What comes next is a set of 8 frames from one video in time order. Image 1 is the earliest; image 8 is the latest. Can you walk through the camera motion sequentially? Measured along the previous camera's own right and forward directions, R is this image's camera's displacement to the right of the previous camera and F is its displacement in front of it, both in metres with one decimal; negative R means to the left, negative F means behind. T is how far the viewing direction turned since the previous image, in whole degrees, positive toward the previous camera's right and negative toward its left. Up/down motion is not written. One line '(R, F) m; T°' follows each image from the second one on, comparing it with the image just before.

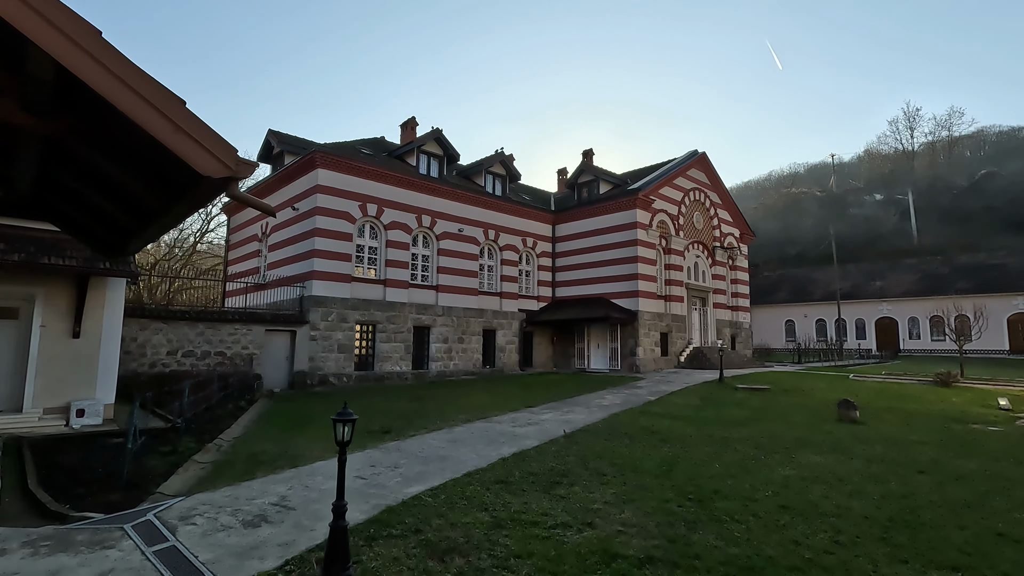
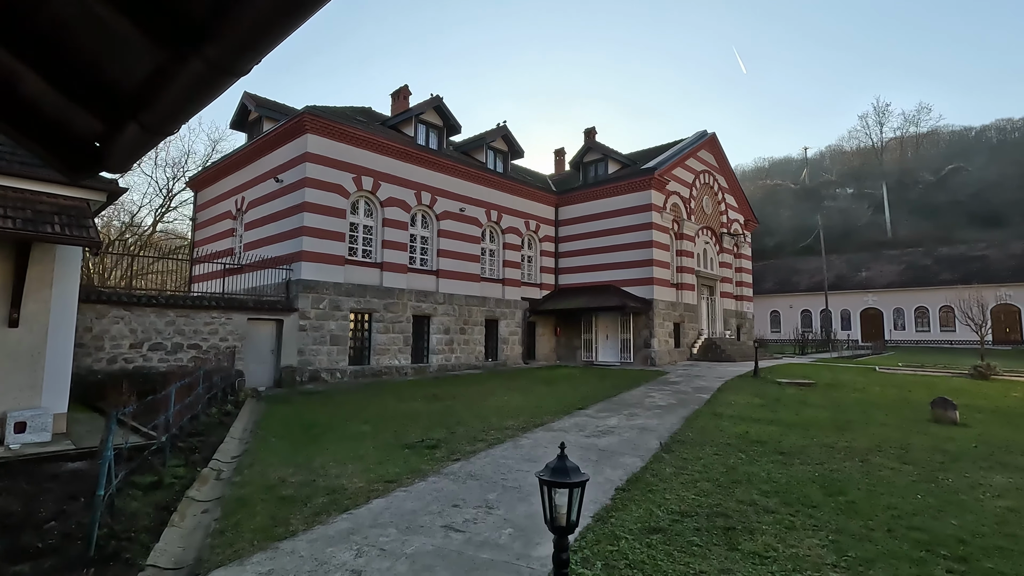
(-1.5, +1.9) m; +4°
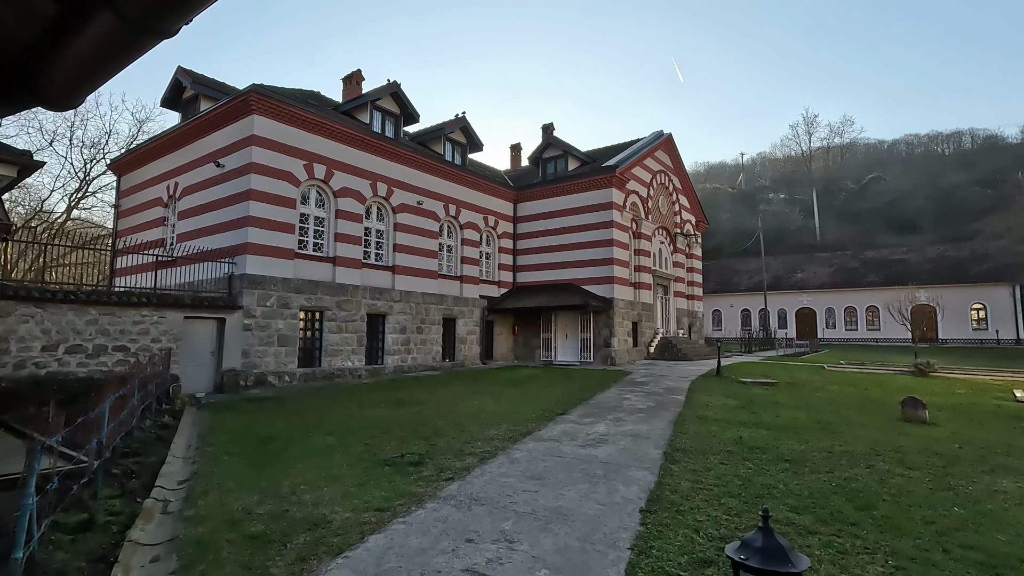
(-0.6, +0.7) m; +6°
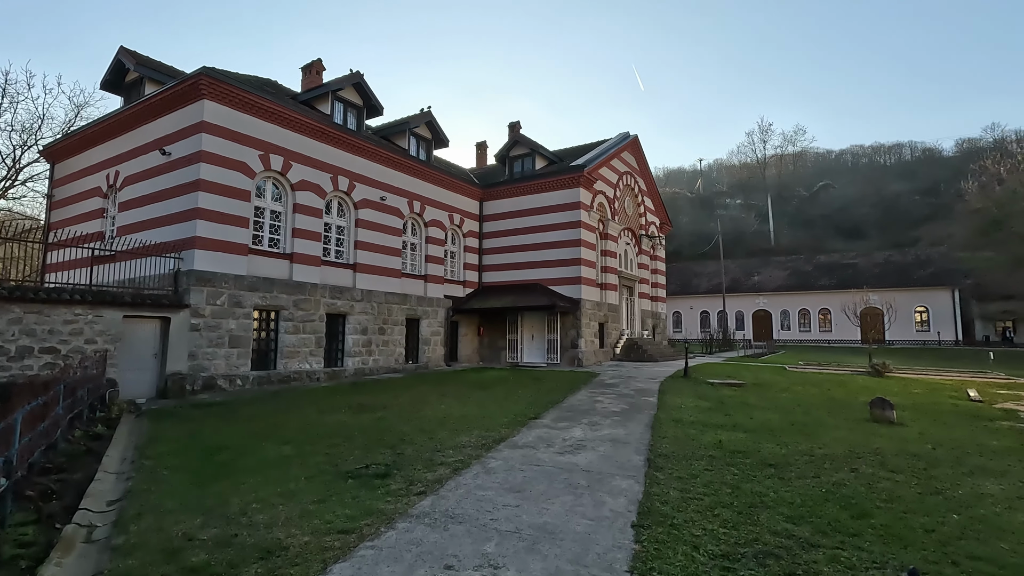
(-0.2, +0.4) m; +4°
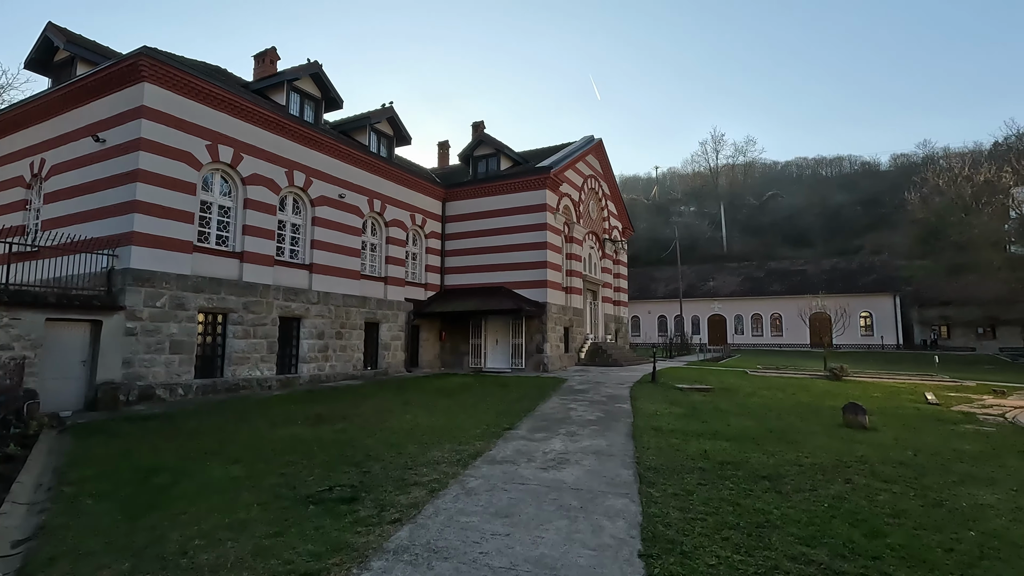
(-0.3, +0.5) m; +5°
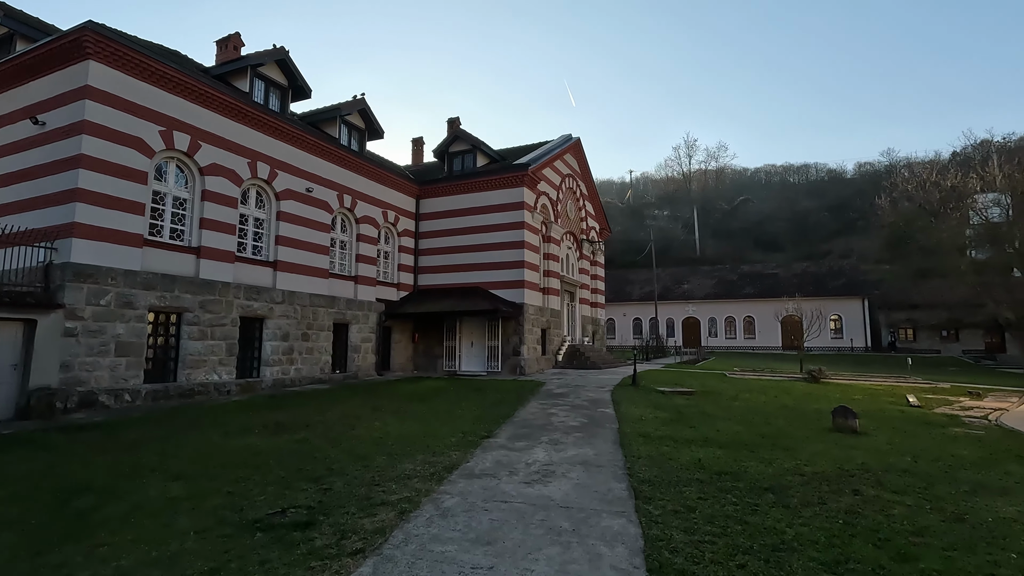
(-0.1, +0.6) m; +3°
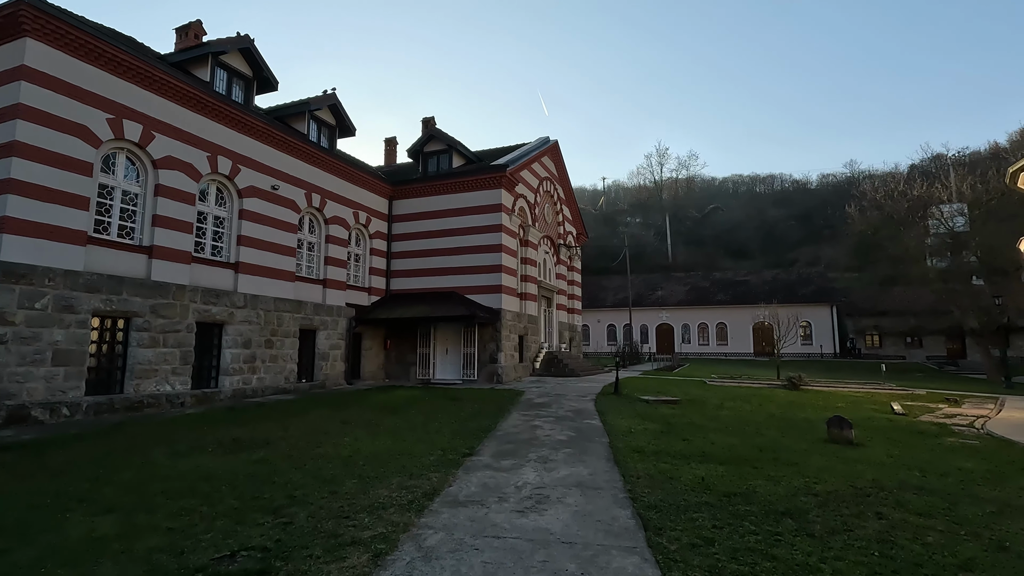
(-0.2, +0.7) m; +3°
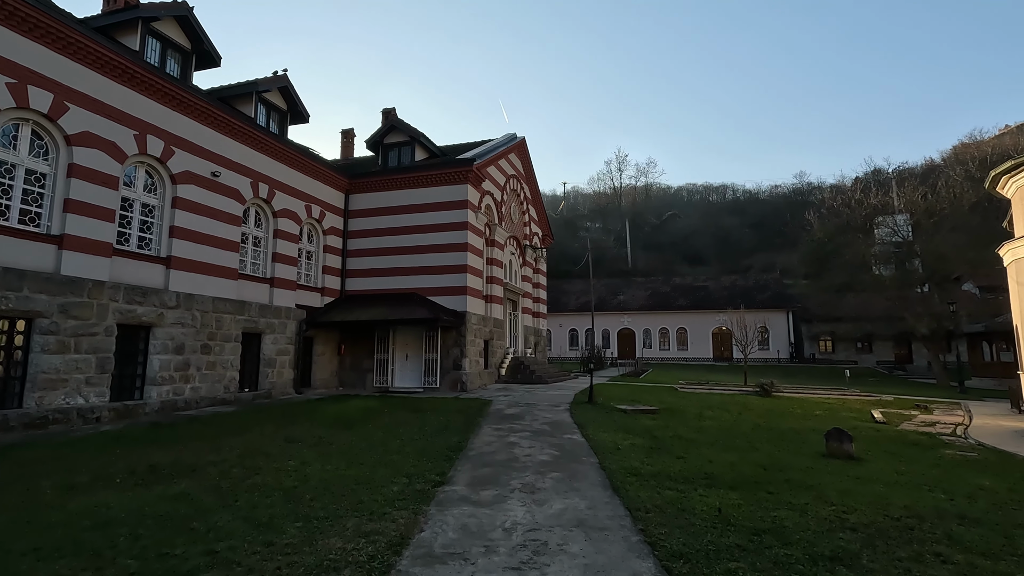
(-0.3, +1.1) m; +4°
